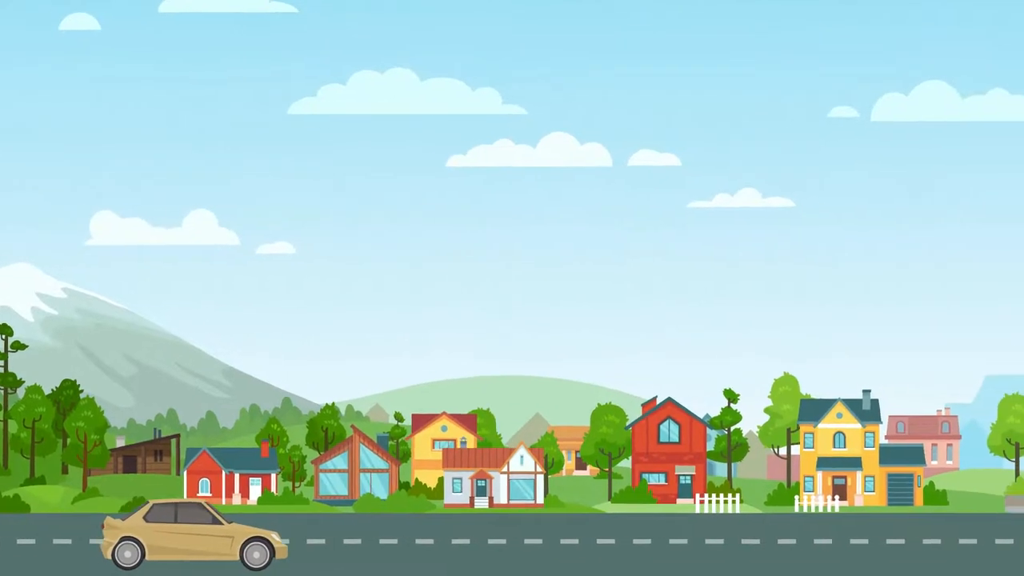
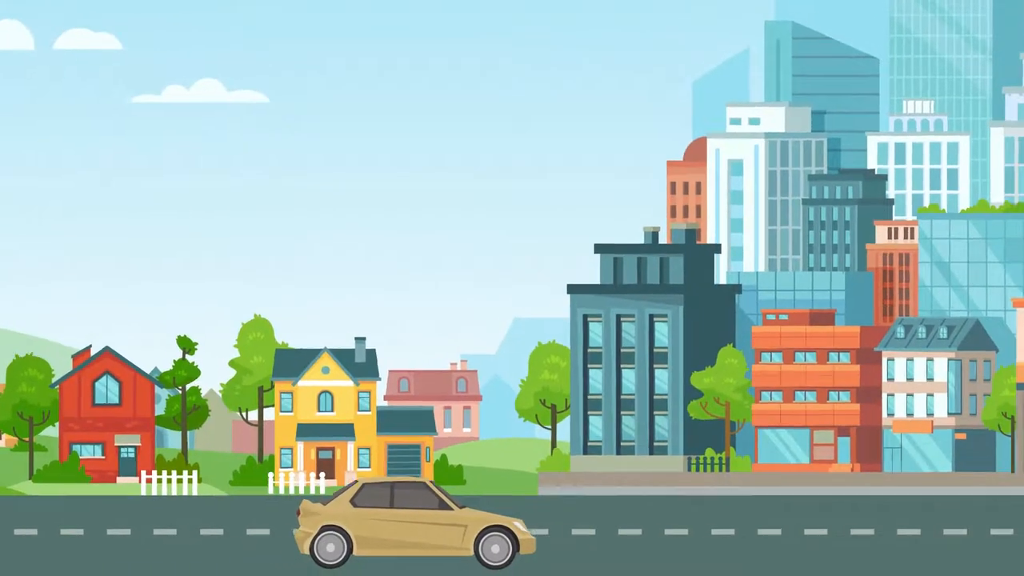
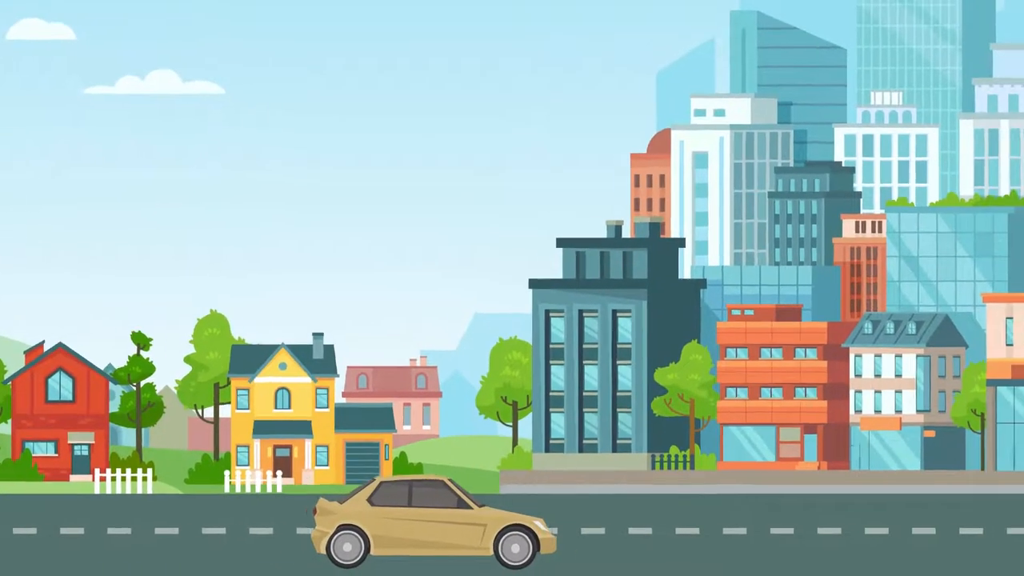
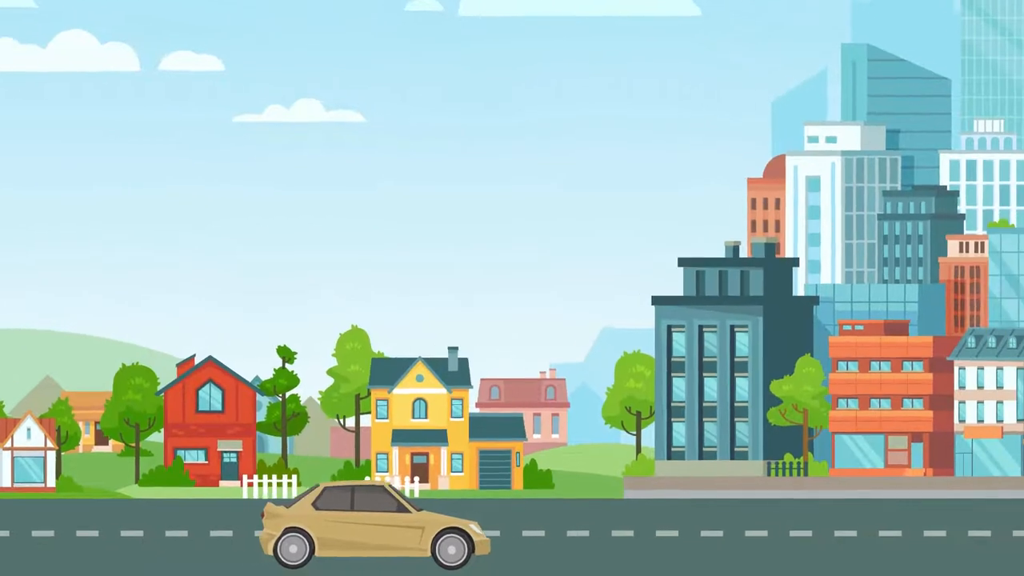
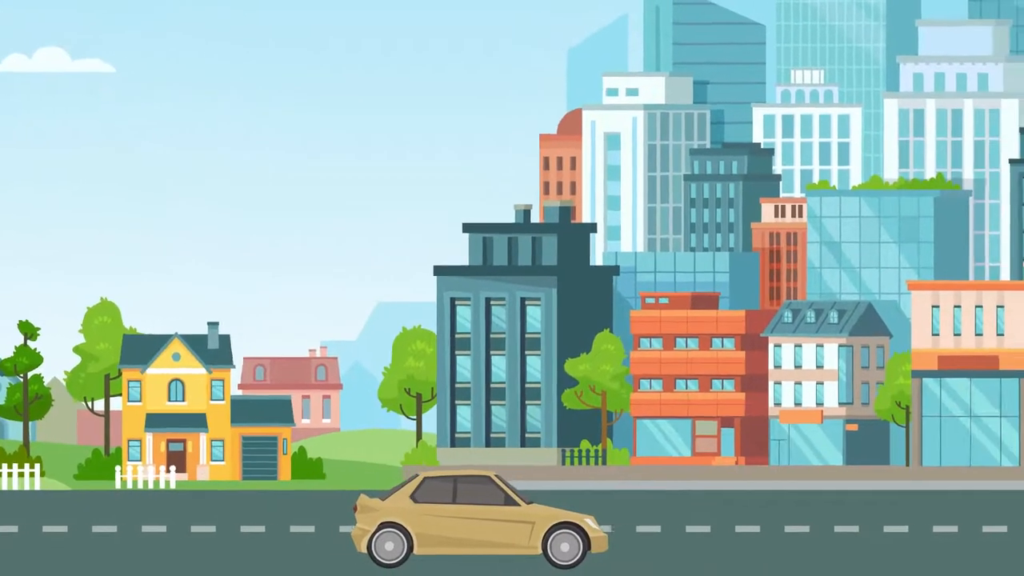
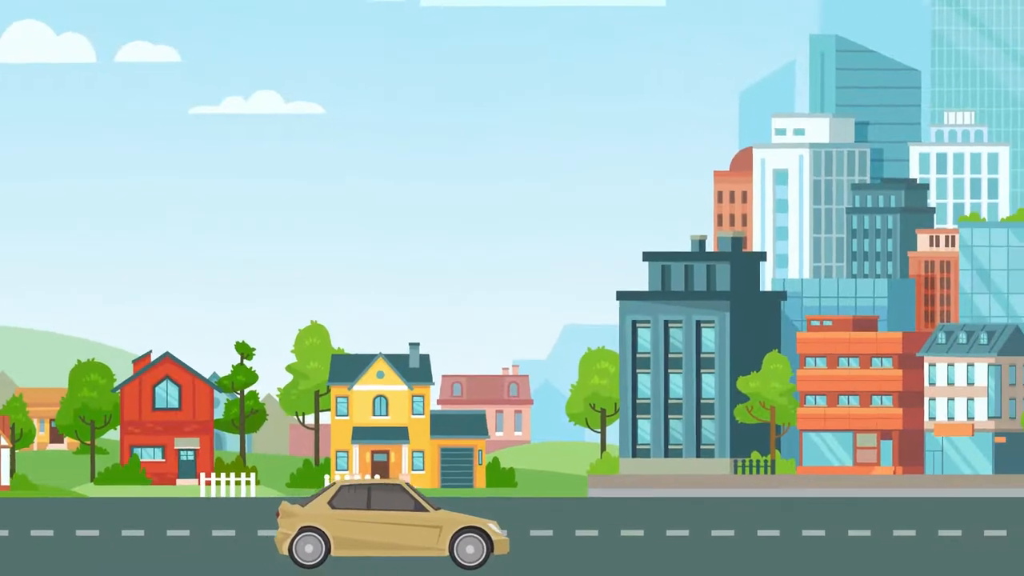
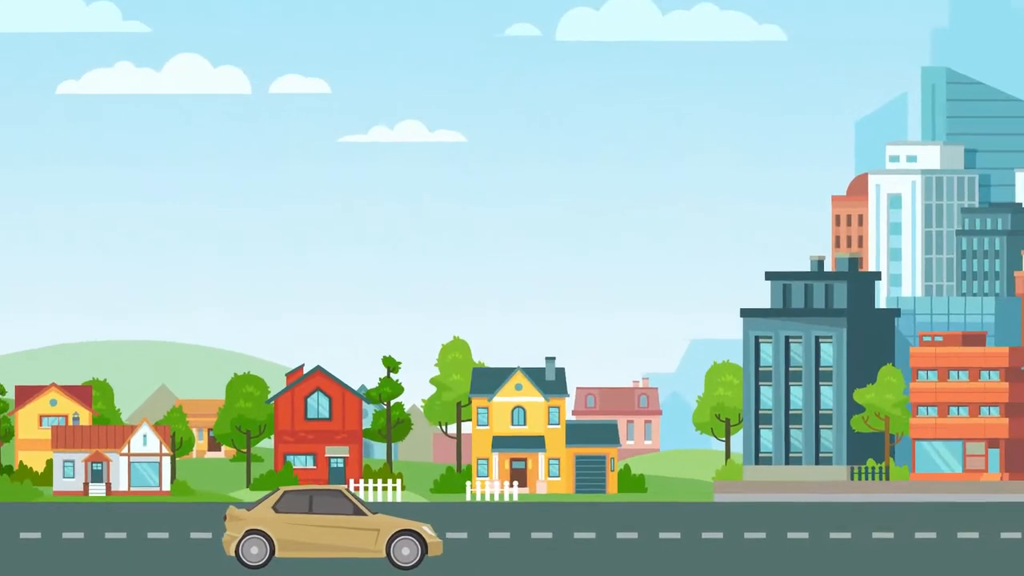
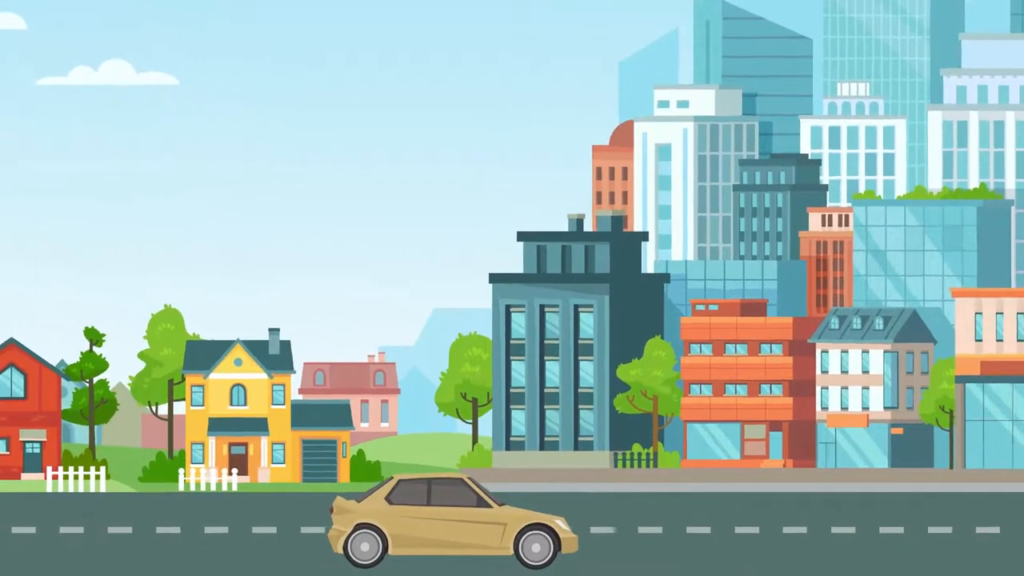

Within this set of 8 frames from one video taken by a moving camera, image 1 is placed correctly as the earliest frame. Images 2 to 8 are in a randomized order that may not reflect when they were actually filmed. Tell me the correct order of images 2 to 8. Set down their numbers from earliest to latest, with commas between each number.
7, 4, 6, 2, 3, 8, 5
